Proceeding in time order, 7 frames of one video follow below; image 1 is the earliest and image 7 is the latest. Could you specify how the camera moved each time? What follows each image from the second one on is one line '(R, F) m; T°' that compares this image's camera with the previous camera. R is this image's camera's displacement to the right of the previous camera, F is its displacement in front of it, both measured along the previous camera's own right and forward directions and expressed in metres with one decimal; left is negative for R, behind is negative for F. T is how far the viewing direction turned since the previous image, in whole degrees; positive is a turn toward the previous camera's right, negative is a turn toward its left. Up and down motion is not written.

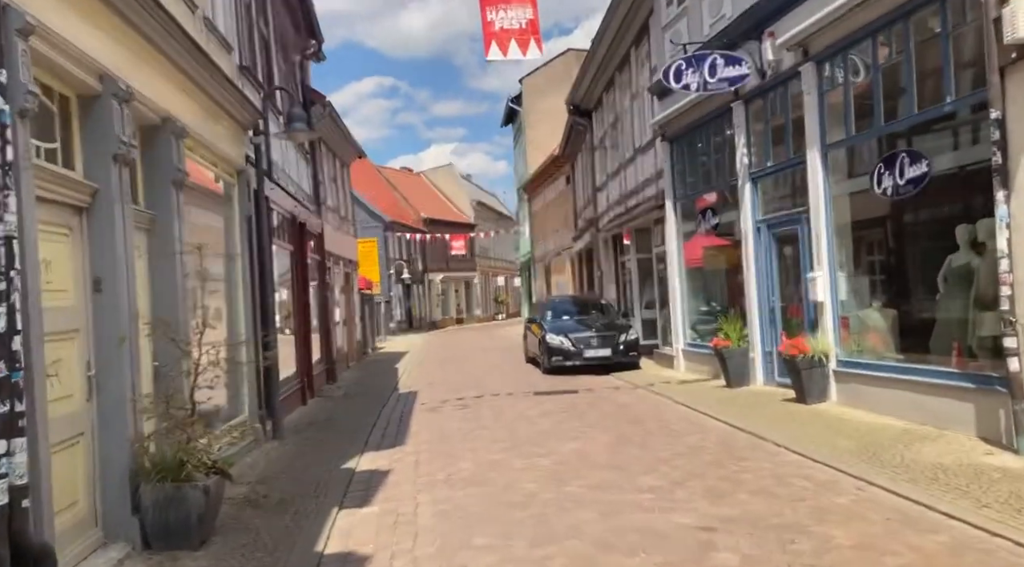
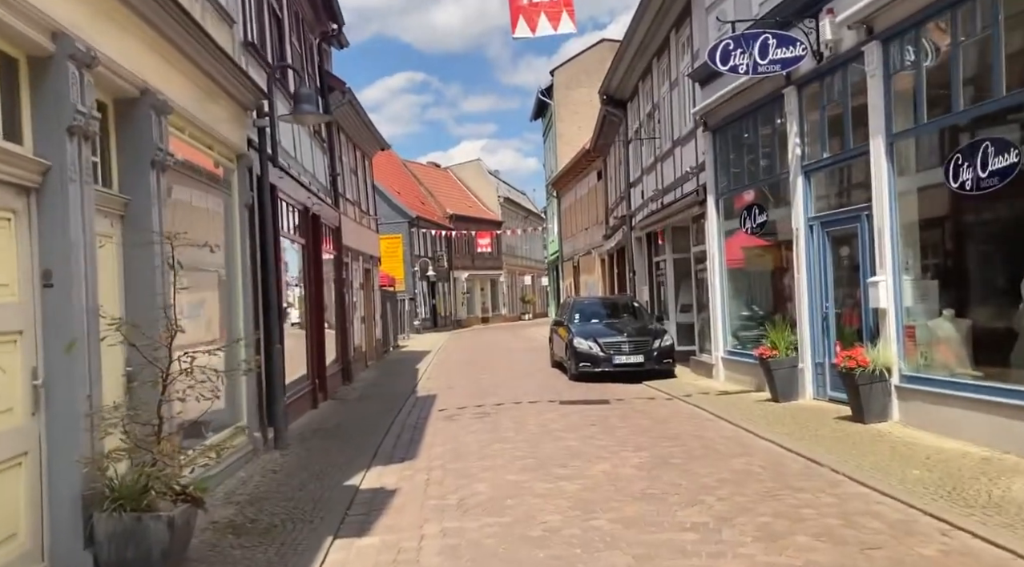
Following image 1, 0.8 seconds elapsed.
(0.0, +0.9) m; -2°
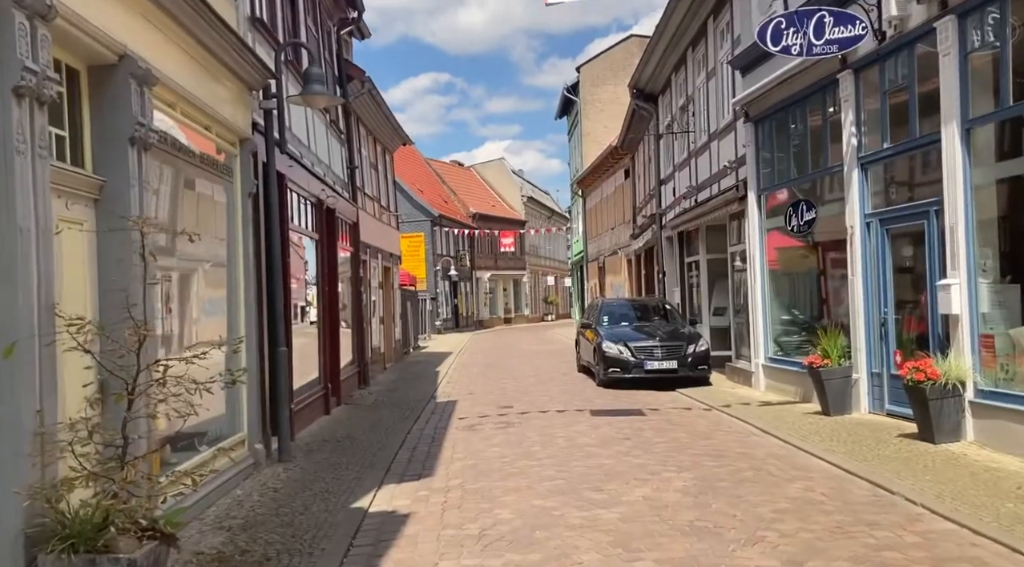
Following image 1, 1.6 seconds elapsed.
(-0.1, +0.8) m; -2°
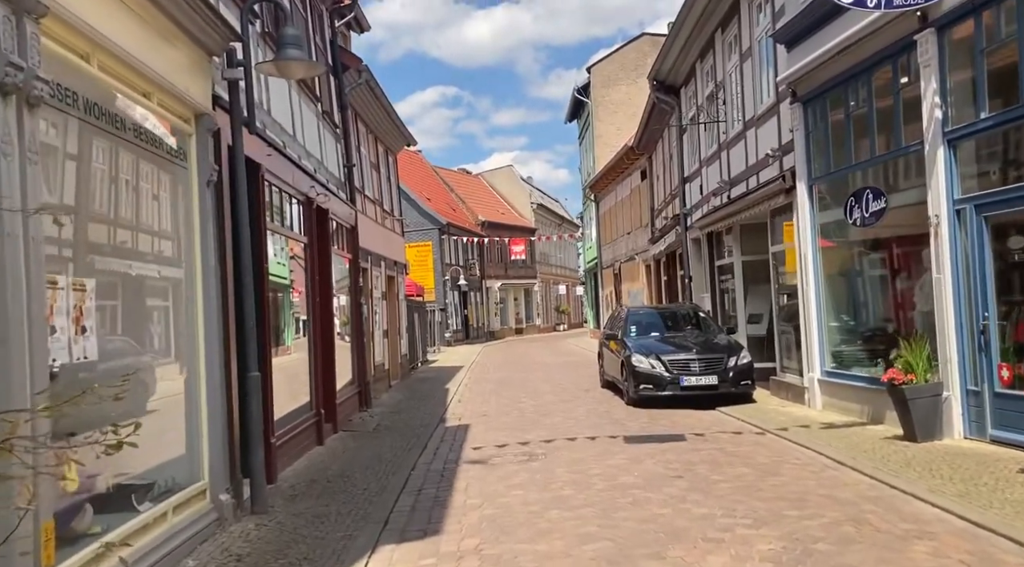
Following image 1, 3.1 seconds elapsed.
(-0.1, +1.5) m; -1°
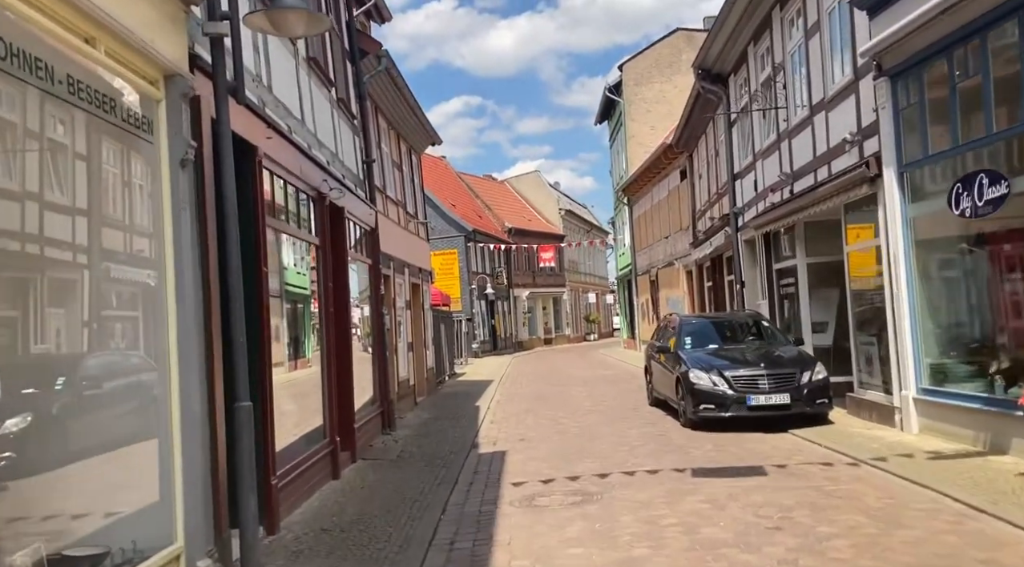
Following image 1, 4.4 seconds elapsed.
(-0.2, +1.4) m; -2°
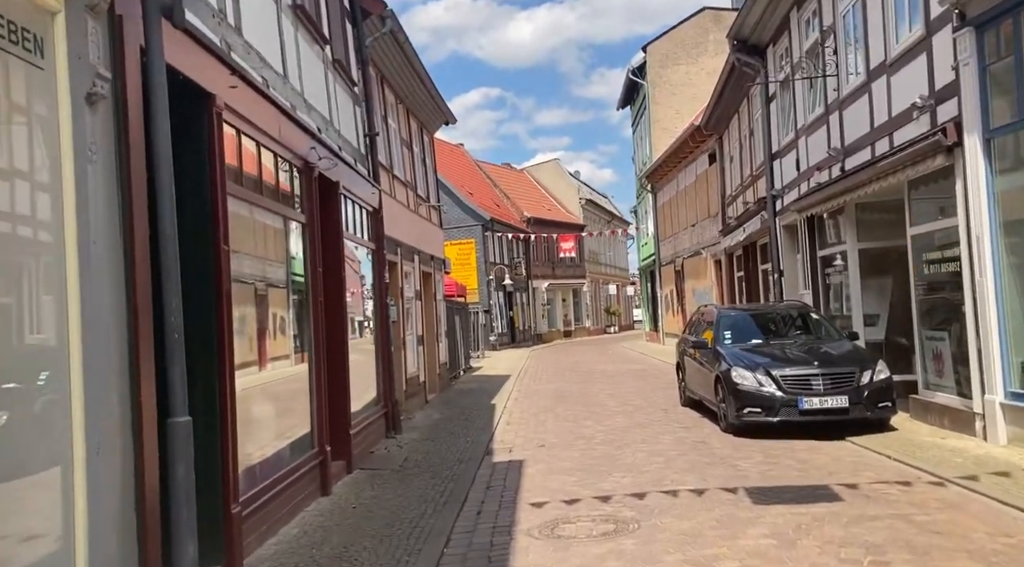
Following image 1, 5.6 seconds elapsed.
(0.0, +1.3) m; -1°
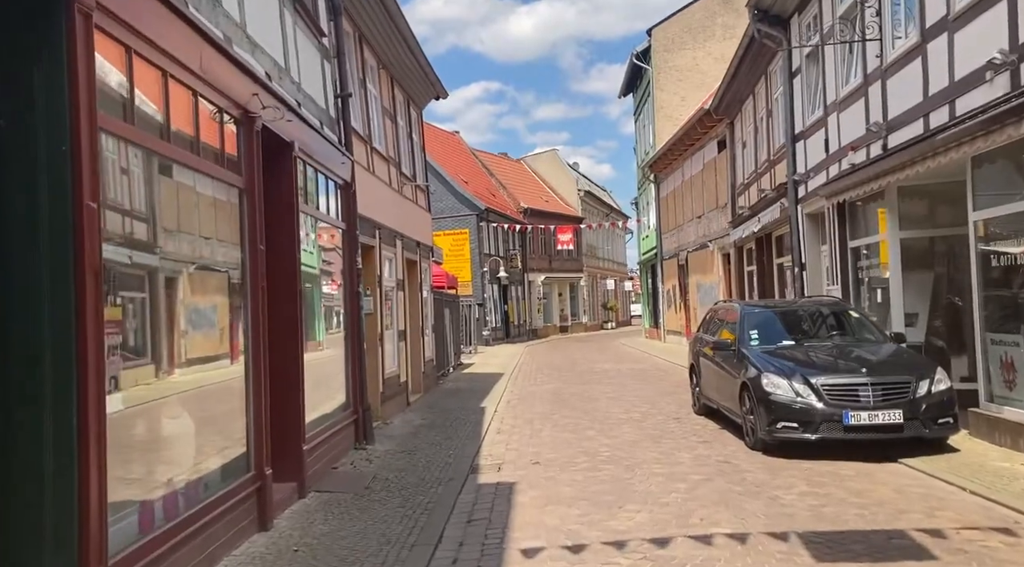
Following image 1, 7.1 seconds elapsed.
(0.0, +1.6) m; 0°
